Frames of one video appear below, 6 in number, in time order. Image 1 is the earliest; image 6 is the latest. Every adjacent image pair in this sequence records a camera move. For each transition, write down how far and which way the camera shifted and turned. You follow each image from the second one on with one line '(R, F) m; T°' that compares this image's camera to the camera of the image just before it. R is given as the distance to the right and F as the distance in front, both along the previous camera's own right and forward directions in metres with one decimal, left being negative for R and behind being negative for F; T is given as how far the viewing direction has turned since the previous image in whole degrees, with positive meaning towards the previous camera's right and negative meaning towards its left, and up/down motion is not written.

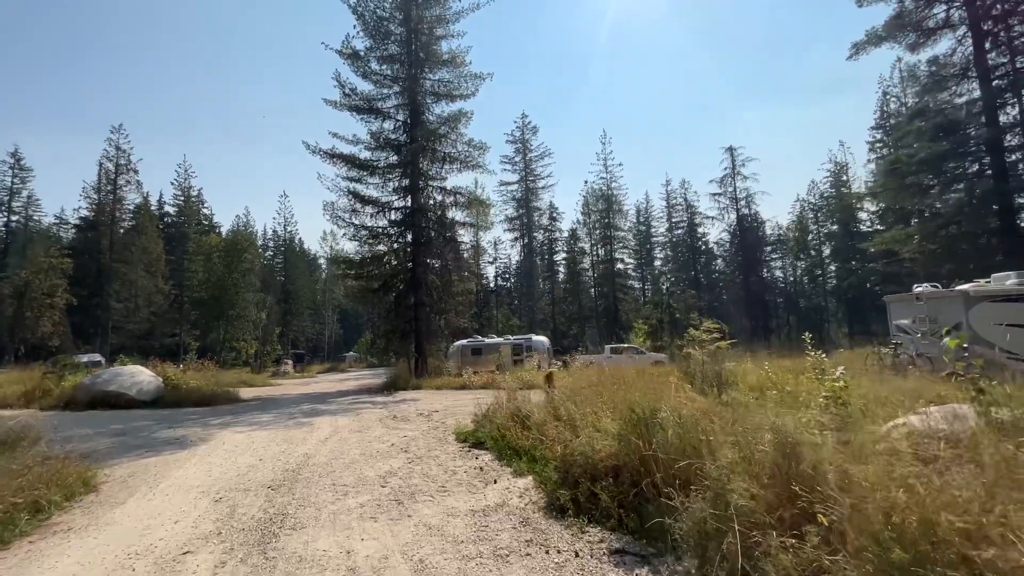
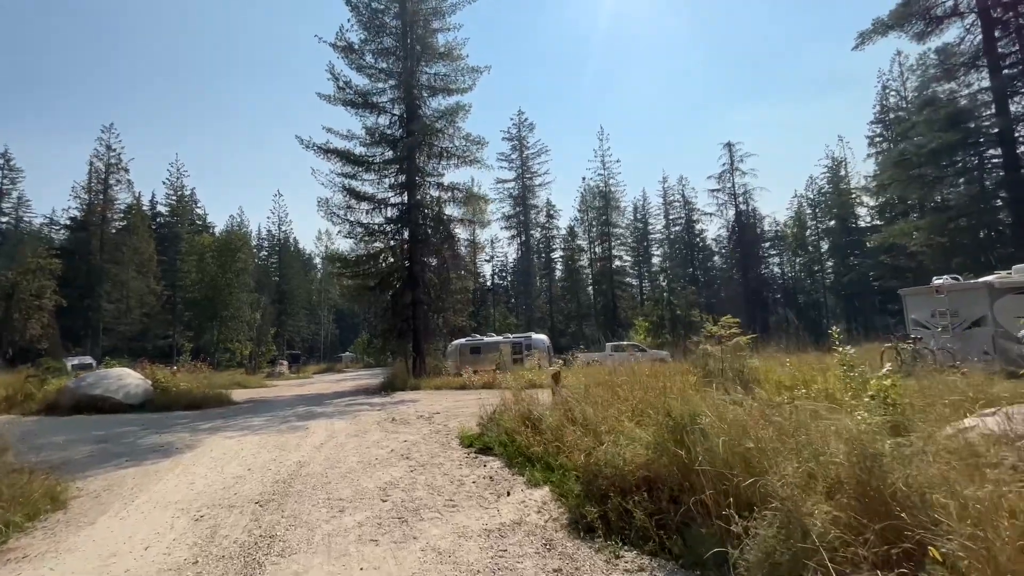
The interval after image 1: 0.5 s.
(-0.2, +0.5) m; 0°
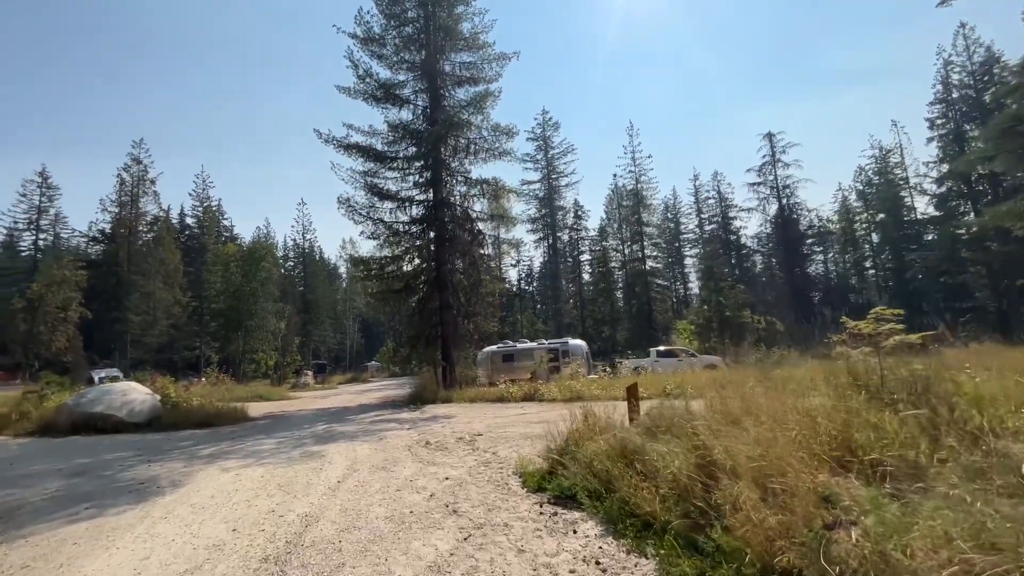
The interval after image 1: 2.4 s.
(-0.6, +1.8) m; -3°
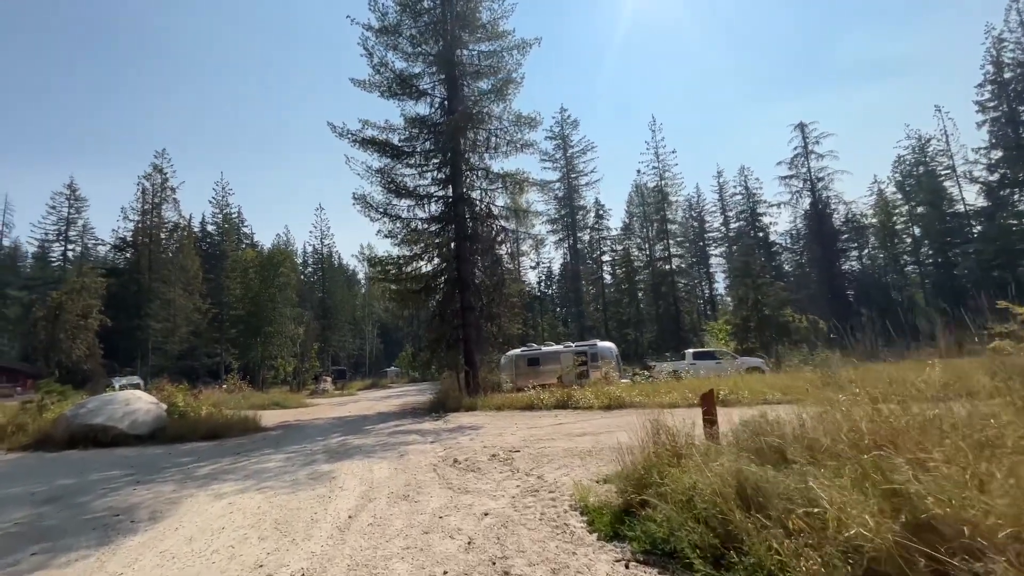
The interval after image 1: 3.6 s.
(-0.4, +1.2) m; -2°
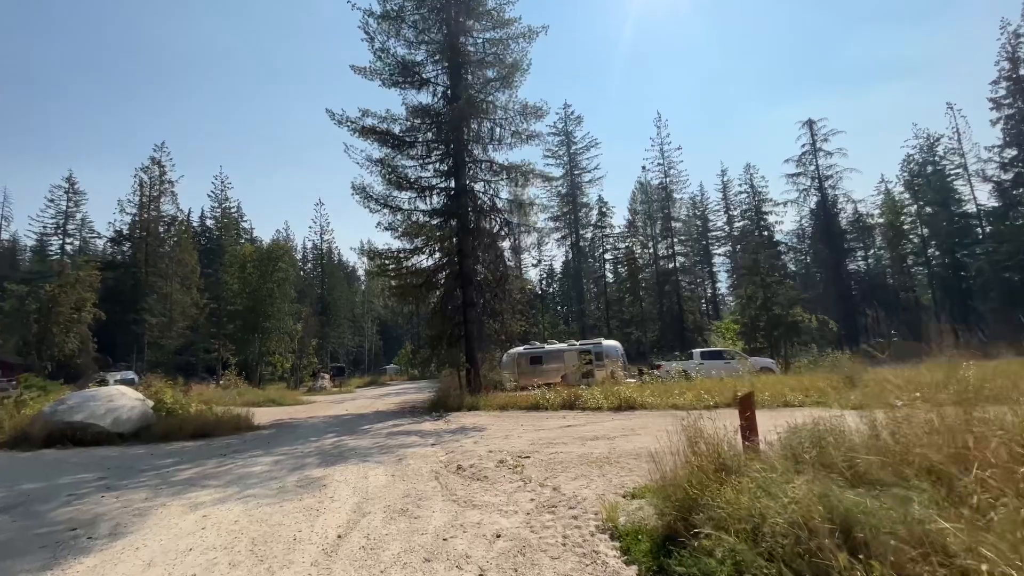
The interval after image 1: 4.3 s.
(-0.2, +0.7) m; 0°
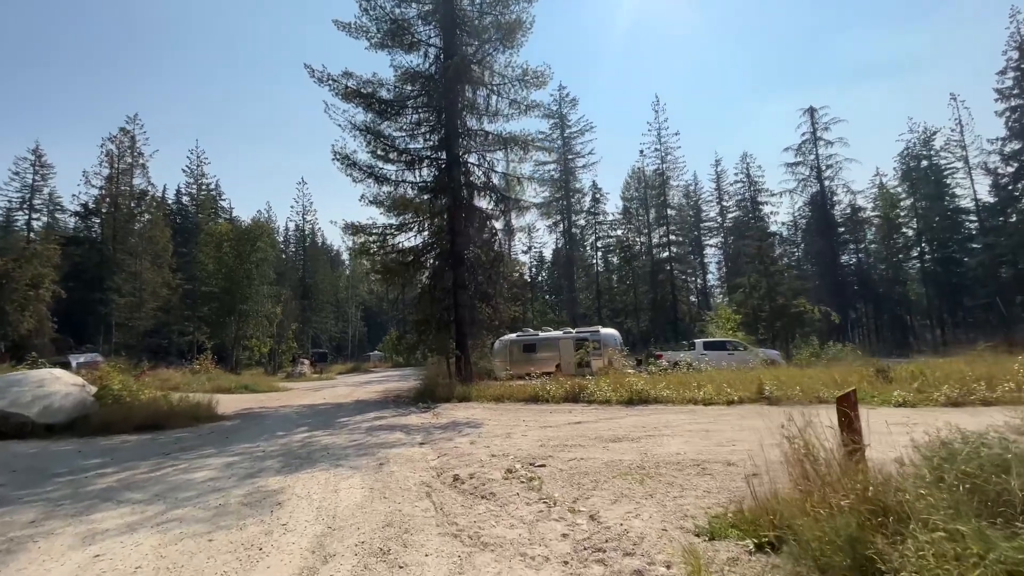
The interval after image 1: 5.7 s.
(-0.3, +1.4) m; +2°
